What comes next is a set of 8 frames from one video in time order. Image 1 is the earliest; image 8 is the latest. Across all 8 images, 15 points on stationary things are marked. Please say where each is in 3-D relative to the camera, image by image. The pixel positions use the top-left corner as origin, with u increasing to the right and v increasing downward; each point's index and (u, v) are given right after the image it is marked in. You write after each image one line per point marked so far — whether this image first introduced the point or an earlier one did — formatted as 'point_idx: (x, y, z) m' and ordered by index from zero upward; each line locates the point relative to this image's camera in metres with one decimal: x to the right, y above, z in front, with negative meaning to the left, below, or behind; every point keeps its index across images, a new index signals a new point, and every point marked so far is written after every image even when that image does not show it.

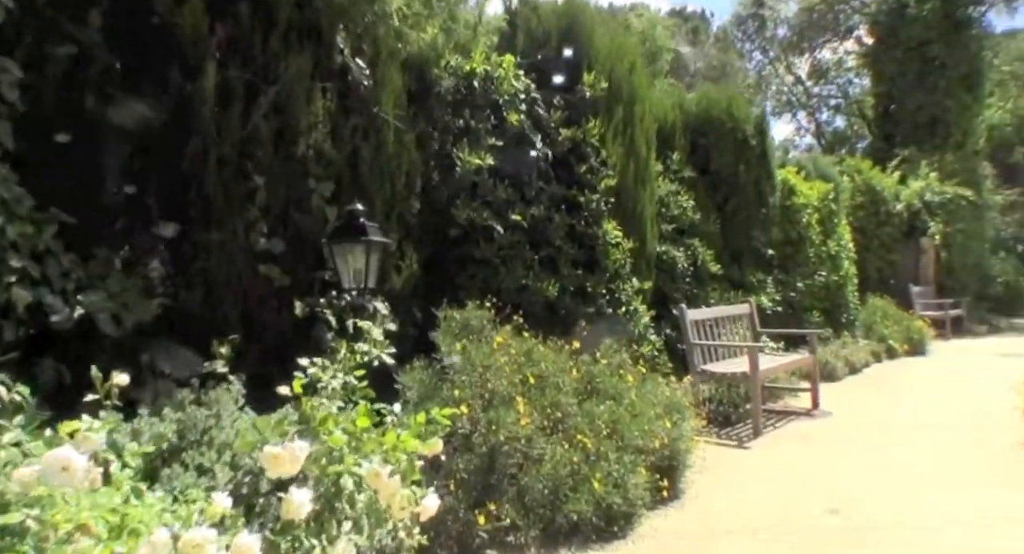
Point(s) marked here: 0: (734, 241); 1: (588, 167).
0: (+2.7, +0.4, +8.3) m
1: (+0.7, +1.0, +6.1) m
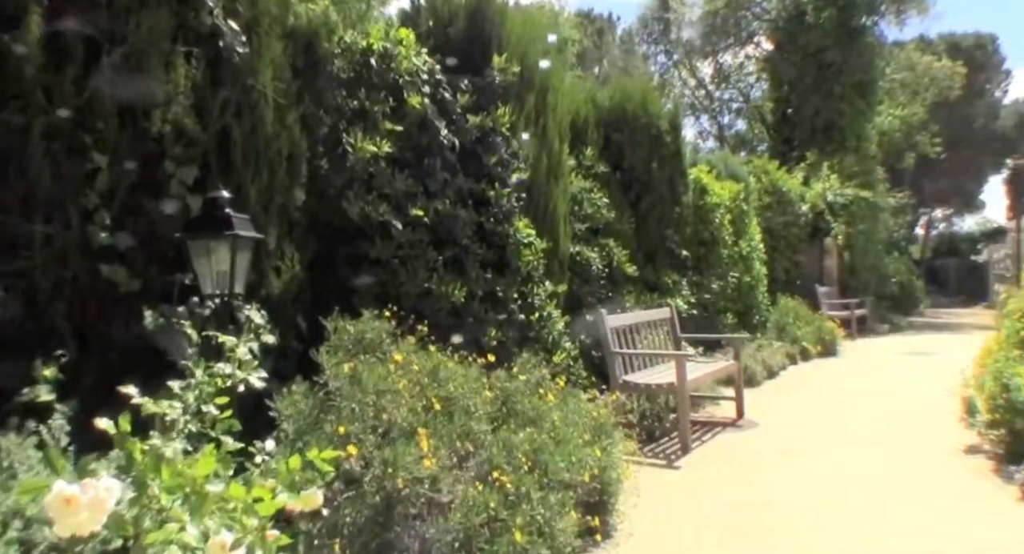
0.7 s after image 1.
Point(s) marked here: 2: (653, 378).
0: (+1.6, +0.4, +7.9) m
1: (-0.1, +0.9, +5.4) m
2: (+1.1, -0.7, +4.9) m
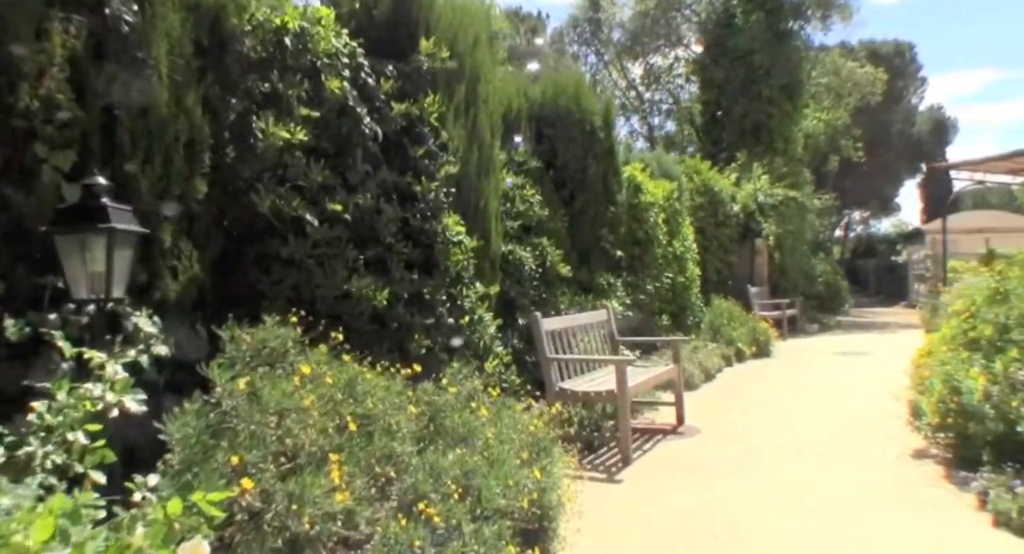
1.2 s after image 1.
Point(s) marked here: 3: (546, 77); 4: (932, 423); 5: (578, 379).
0: (+0.8, +0.4, +7.6) m
1: (-0.6, +0.9, +5.0) m
2: (+0.6, -0.7, +4.6) m
3: (+0.4, +2.3, +7.7) m
4: (+2.3, -0.8, +3.7) m
5: (+0.5, -0.7, +4.8) m
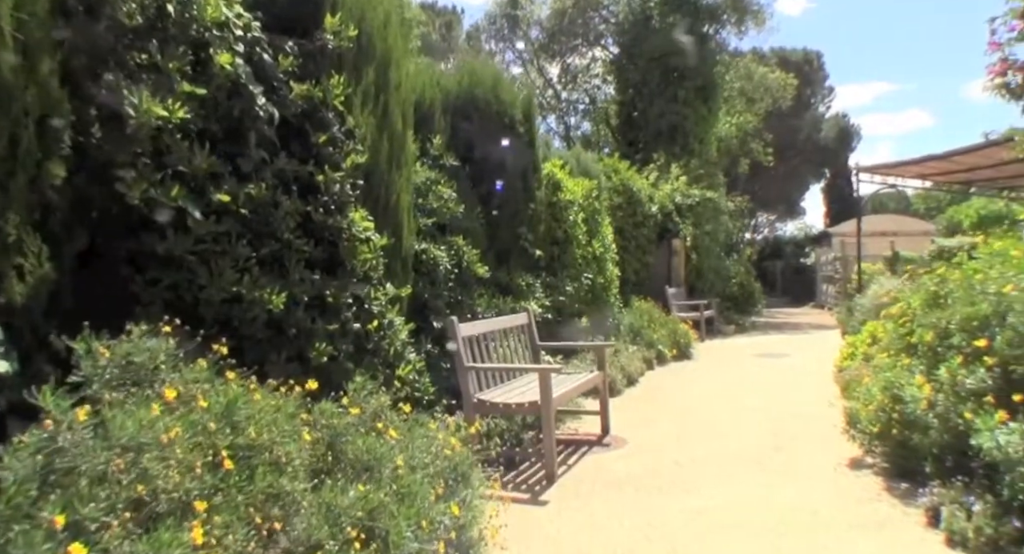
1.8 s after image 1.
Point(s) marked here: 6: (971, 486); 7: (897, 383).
0: (-0.1, +0.4, +7.3) m
1: (-1.2, +0.9, +4.5) m
2: (0.0, -0.7, +4.3) m
3: (-0.5, +2.3, +7.2) m
4: (+1.9, -0.8, +3.5) m
5: (-0.1, -0.7, +4.4) m
6: (+2.0, -0.9, +2.8) m
7: (+2.0, -0.5, +3.4) m
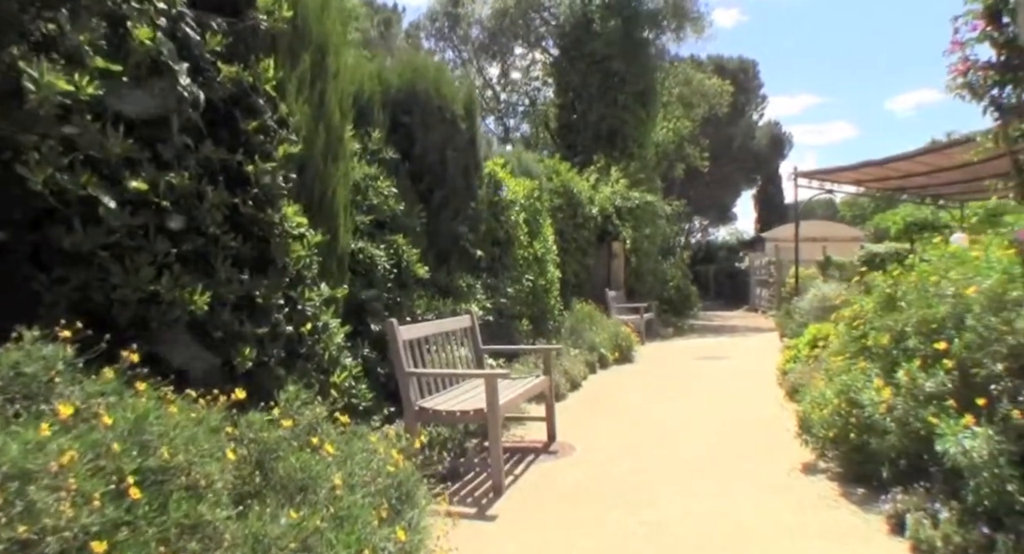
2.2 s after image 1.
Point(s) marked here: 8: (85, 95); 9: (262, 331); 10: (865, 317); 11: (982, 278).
0: (-0.8, +0.4, +7.0) m
1: (-1.5, +0.9, +4.1) m
2: (-0.3, -0.7, +4.0) m
3: (-1.1, +2.3, +7.0) m
4: (+1.6, -0.8, +3.5) m
5: (-0.4, -0.7, +4.2) m
6: (+1.8, -0.9, +2.8) m
7: (+1.7, -0.5, +3.3) m
8: (-1.9, +0.8, +3.0) m
9: (-1.5, -0.3, +3.9) m
10: (+2.0, -0.2, +3.8) m
11: (+2.2, 0.0, +2.9) m
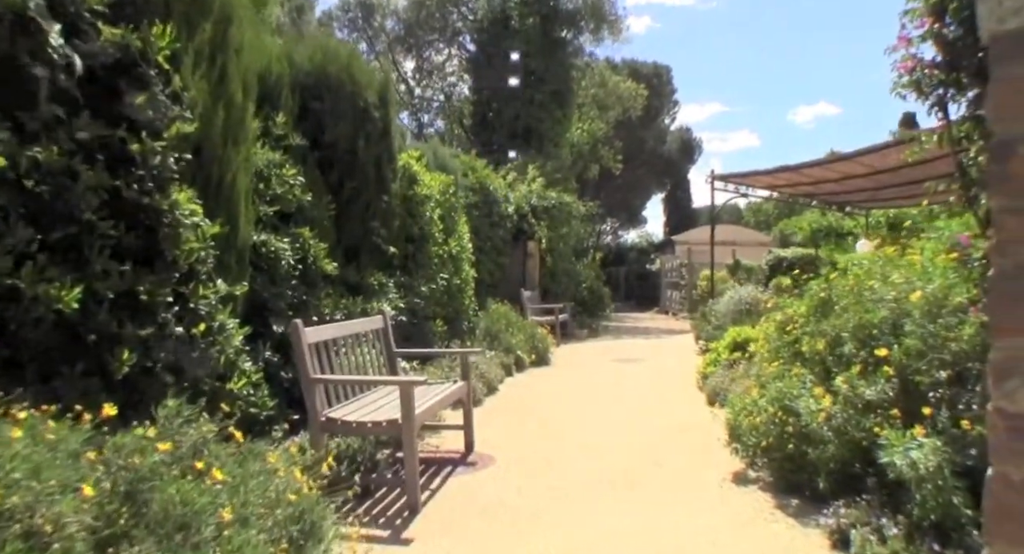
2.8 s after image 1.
0: (-1.6, +0.4, +6.6) m
1: (-2.0, +1.0, +3.6) m
2: (-0.8, -0.7, +3.7) m
3: (-1.9, +2.3, +6.5) m
4: (+1.2, -0.9, +3.4) m
5: (-0.9, -0.7, +3.8) m
6: (+1.5, -0.9, +2.7) m
7: (+1.3, -0.6, +3.3) m
8: (-2.2, +0.8, +2.4) m
9: (-1.9, -0.3, +3.4) m
10: (+1.6, -0.3, +3.8) m
11: (+1.8, 0.0, +2.9) m
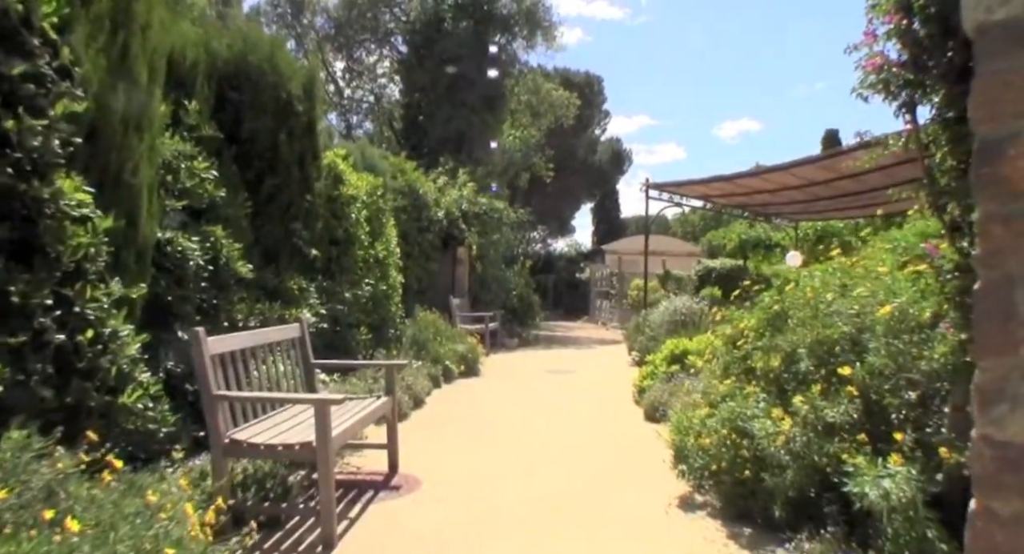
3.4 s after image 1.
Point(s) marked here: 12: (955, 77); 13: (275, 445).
0: (-2.2, +0.4, +6.1) m
1: (-2.3, +1.0, +3.1) m
2: (-1.1, -0.7, +3.3) m
3: (-2.5, +2.3, +6.0) m
4: (+0.9, -0.9, +3.2) m
5: (-1.3, -0.7, +3.4) m
6: (+1.2, -1.0, +2.6) m
7: (+1.0, -0.6, +3.1) m
8: (-2.3, +0.9, +1.9) m
9: (-2.2, -0.3, +2.9) m
10: (+1.2, -0.3, +3.6) m
11: (+1.6, -0.1, +2.8) m
12: (+1.4, +0.6, +2.1) m
13: (-1.1, -0.8, +3.0) m
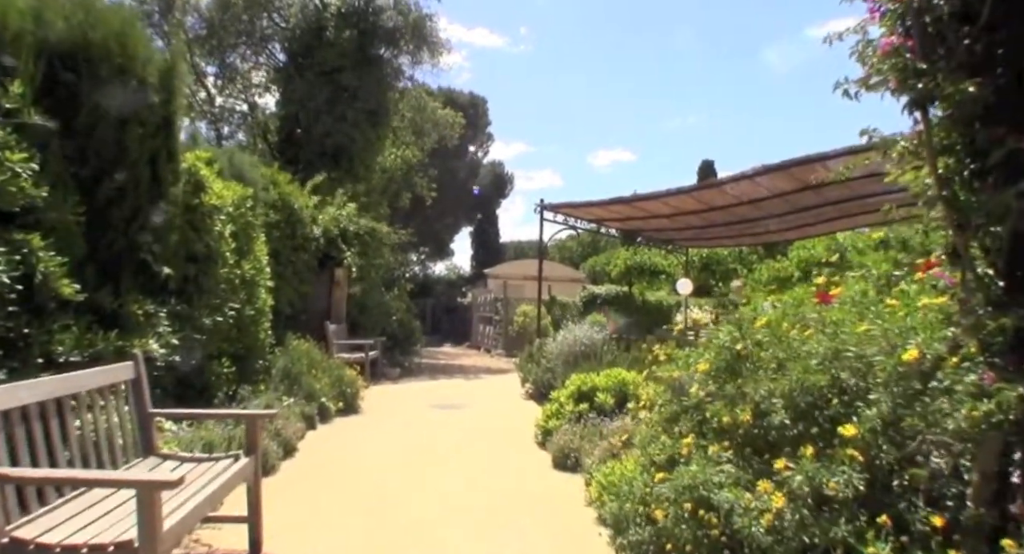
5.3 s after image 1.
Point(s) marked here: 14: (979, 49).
0: (-3.1, +0.2, +5.0) m
1: (-2.6, +0.9, +2.1) m
2: (-1.5, -0.8, +2.4) m
3: (-3.3, +2.1, +4.9) m
4: (+0.5, -1.0, +2.7) m
5: (-1.7, -0.8, +2.5) m
6: (+0.9, -1.1, +2.1) m
7: (+0.7, -0.8, +2.6) m
8: (-2.4, +0.8, +0.9) m
9: (-2.5, -0.3, +1.9) m
10: (+0.7, -0.5, +3.2) m
11: (+1.3, -0.2, +2.4) m
12: (+1.2, +0.5, +1.8) m
13: (-1.4, -0.8, +2.2) m
14: (+1.2, +0.6, +1.7) m
